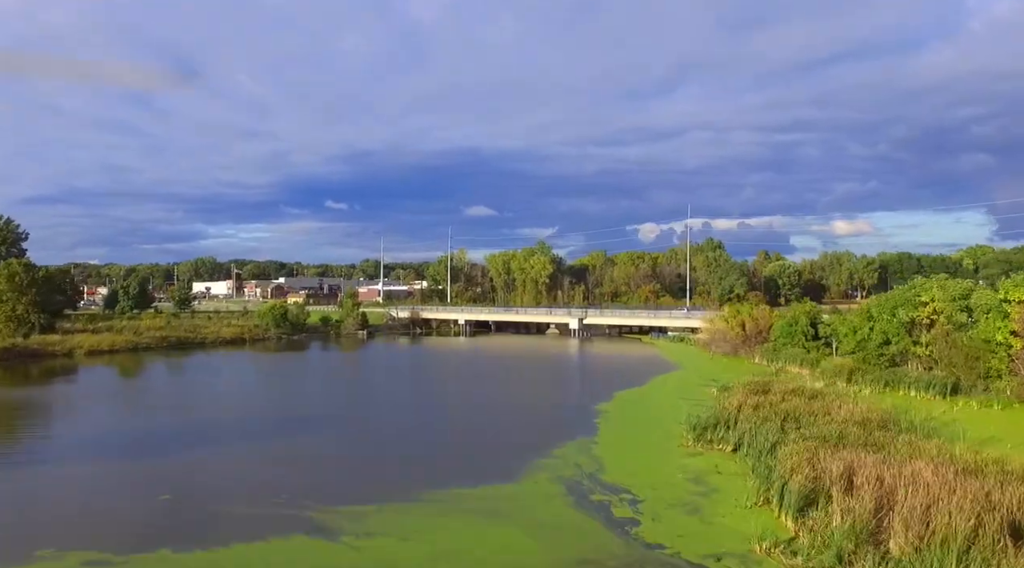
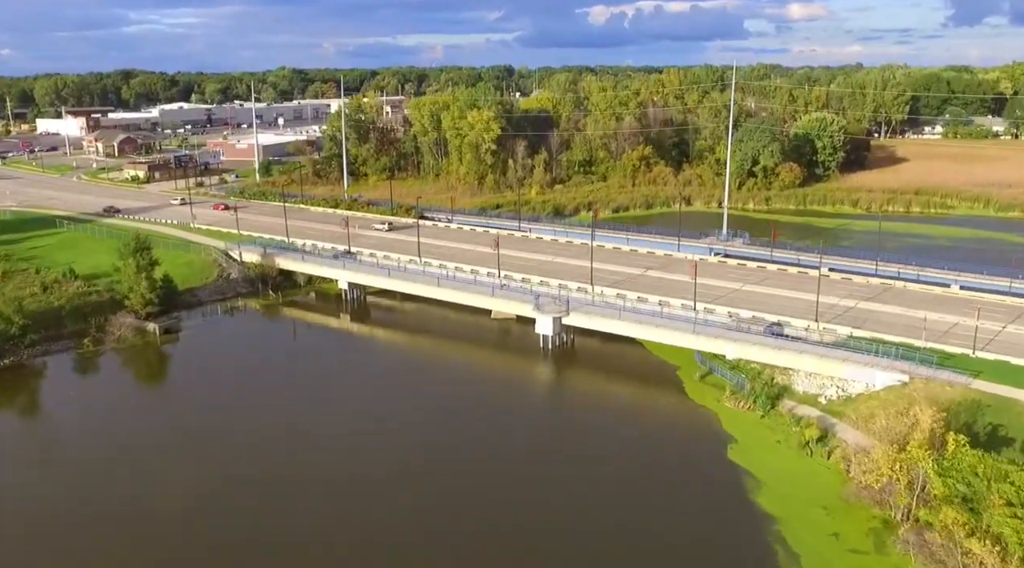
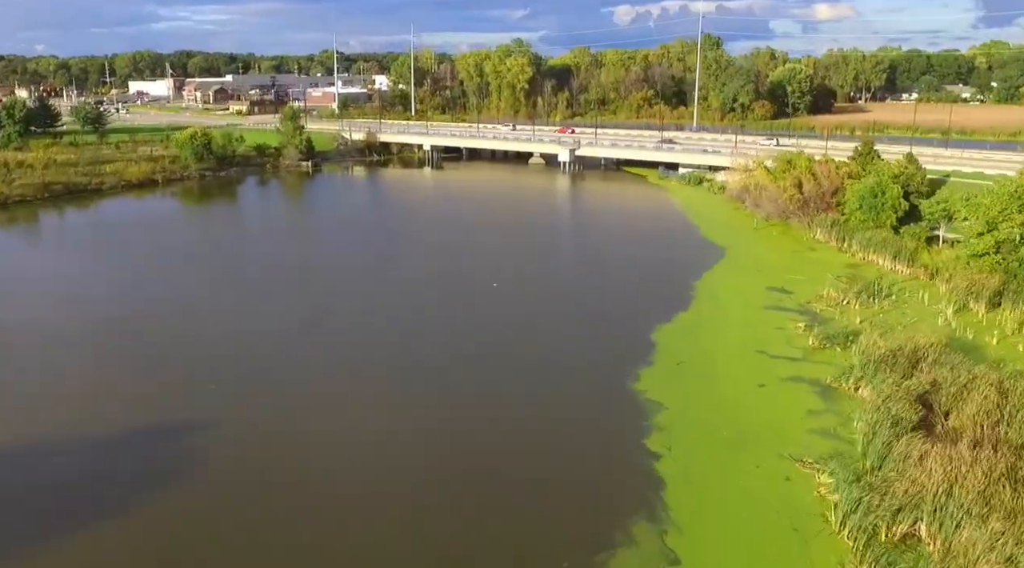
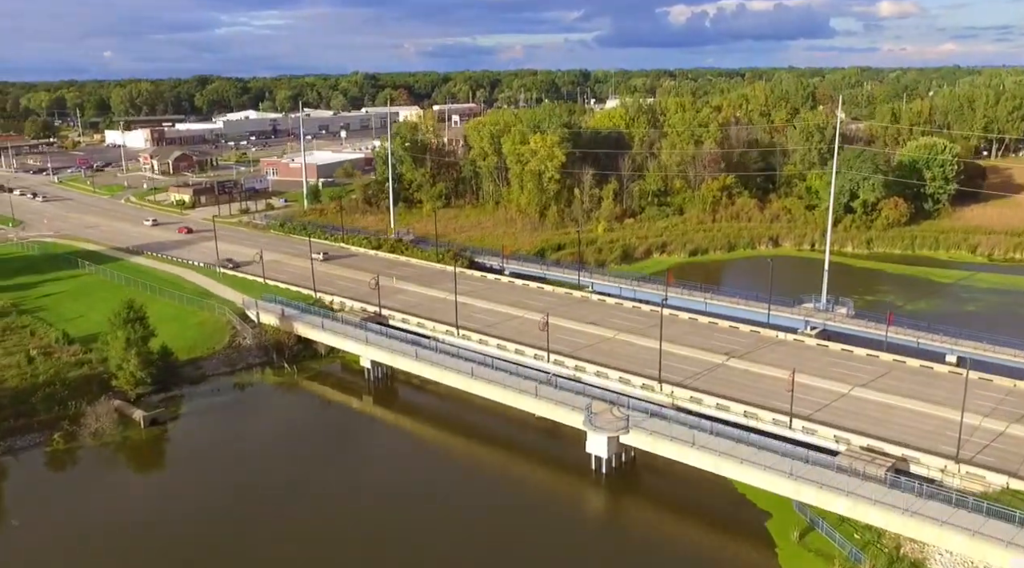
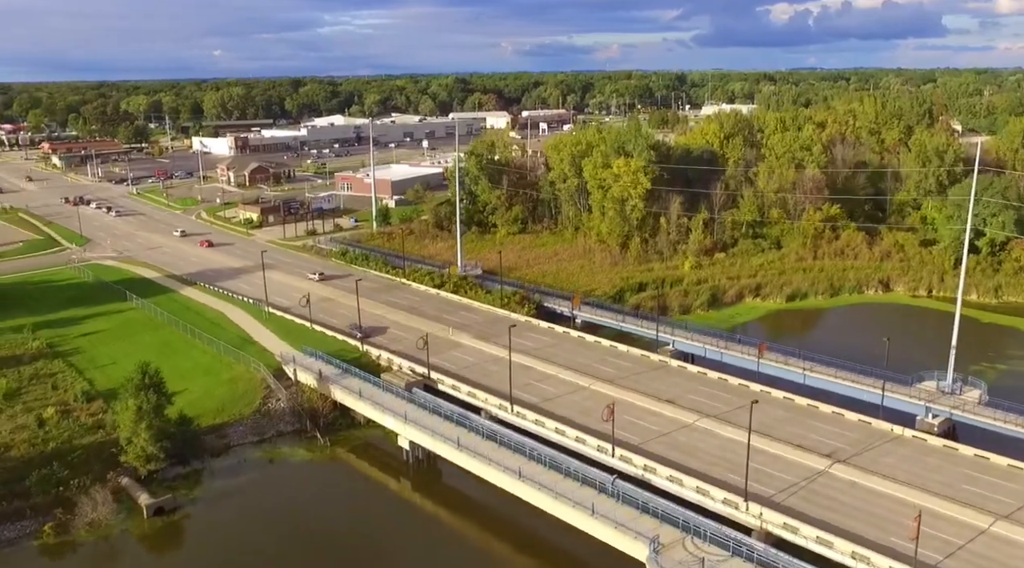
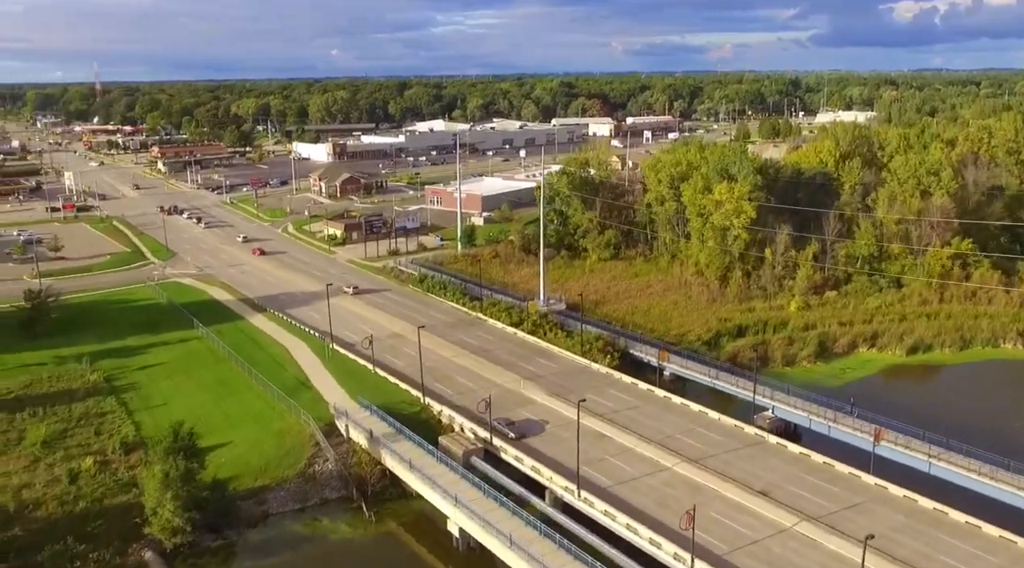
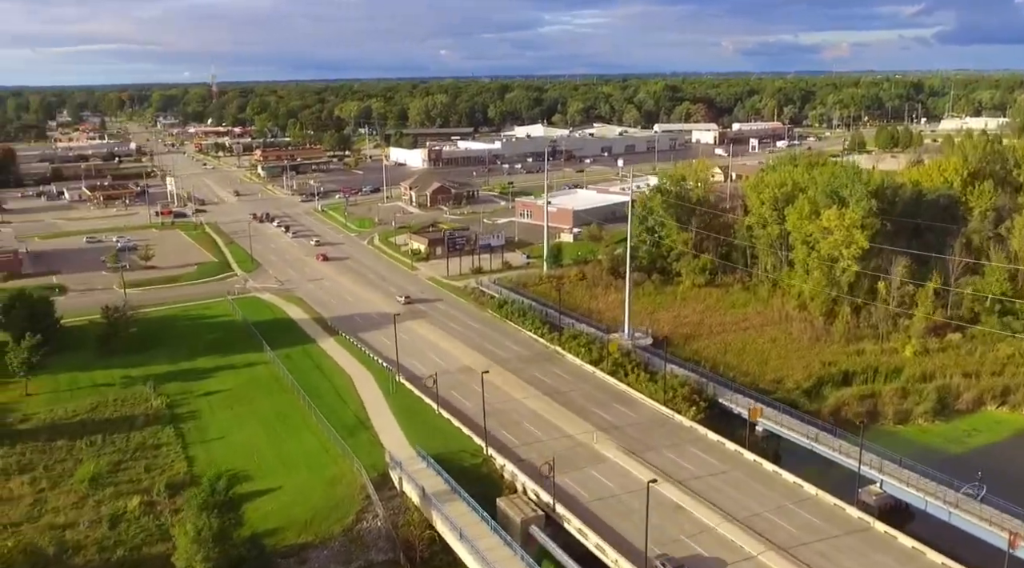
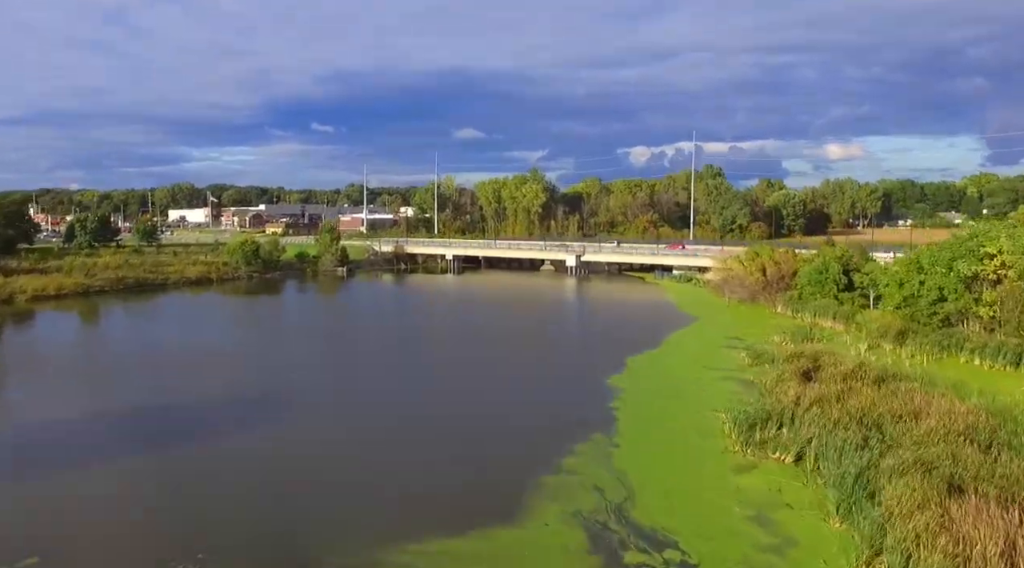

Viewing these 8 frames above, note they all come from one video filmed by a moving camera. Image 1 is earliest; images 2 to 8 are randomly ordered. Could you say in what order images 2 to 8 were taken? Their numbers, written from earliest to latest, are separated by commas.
8, 3, 2, 4, 5, 6, 7
